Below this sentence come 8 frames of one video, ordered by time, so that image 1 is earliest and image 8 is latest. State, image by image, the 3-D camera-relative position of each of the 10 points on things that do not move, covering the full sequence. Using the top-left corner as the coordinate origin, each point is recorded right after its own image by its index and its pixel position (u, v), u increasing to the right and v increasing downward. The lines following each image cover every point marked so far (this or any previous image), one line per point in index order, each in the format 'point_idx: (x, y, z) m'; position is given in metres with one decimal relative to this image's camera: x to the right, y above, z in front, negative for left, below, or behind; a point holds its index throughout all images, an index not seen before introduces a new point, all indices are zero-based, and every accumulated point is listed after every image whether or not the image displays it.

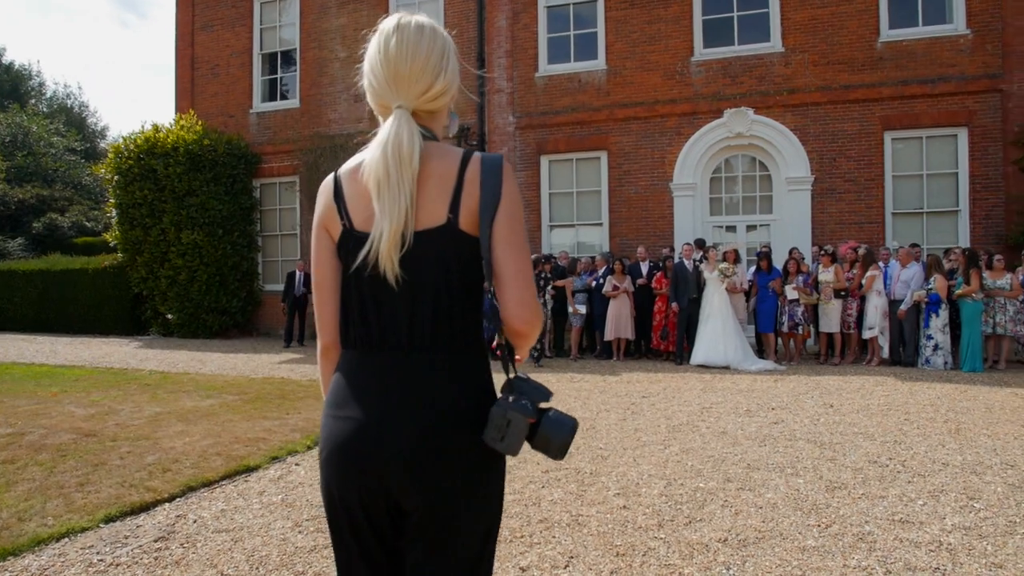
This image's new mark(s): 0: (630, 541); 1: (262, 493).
0: (+0.6, -1.3, +3.8) m
1: (-1.8, -1.5, +5.1) m
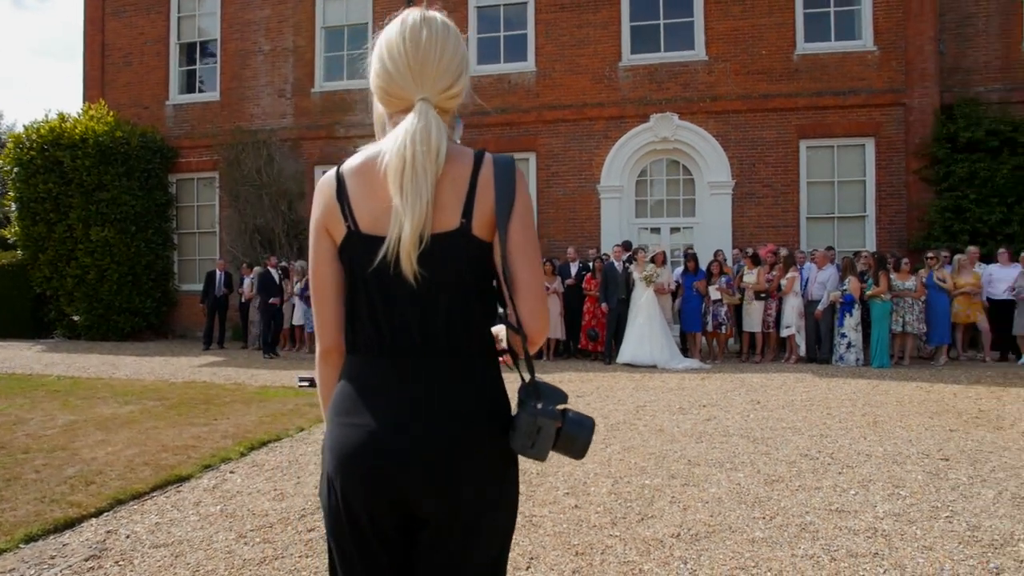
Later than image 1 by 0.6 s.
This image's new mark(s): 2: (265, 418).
0: (+0.4, -1.4, +3.8) m
1: (-2.1, -1.5, +4.8) m
2: (-2.6, -1.4, +7.5) m
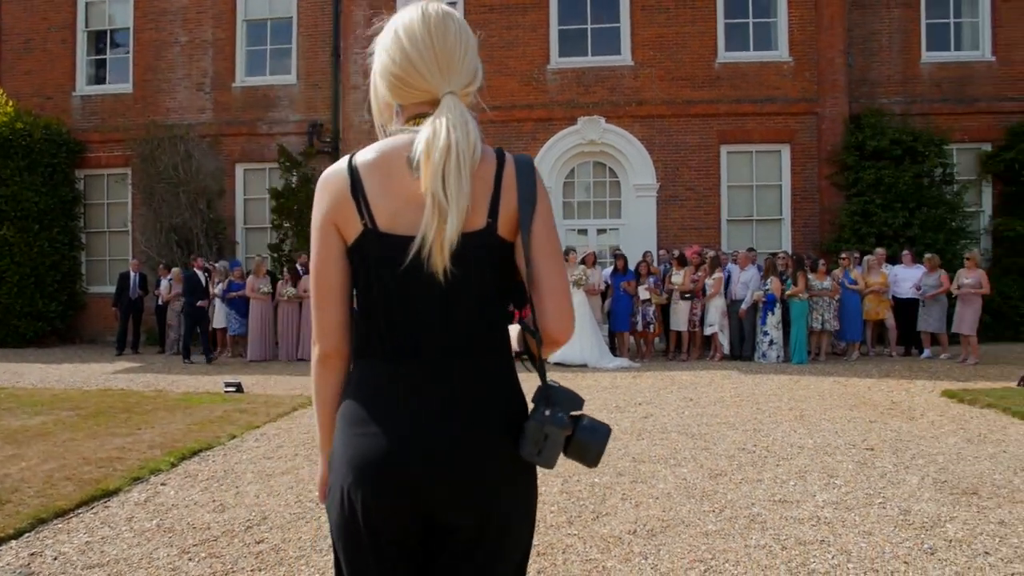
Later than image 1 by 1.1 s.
0: (+0.2, -1.4, +3.8) m
1: (-2.4, -1.5, +4.6) m
2: (-3.2, -1.4, +7.1) m
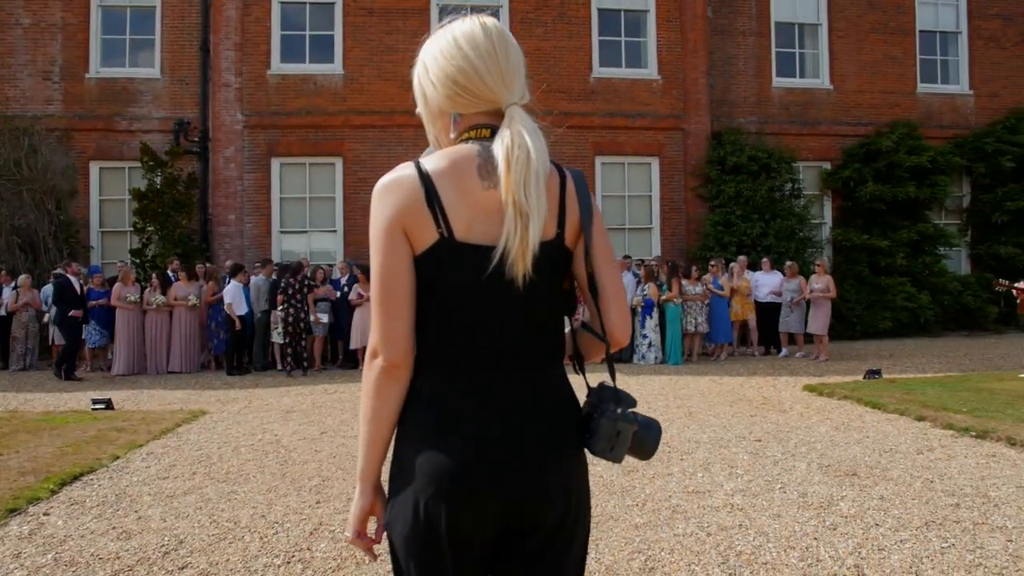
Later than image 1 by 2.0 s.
0: (-0.1, -1.4, +3.9) m
1: (-2.8, -1.5, +4.1) m
2: (-4.0, -1.5, +6.5) m
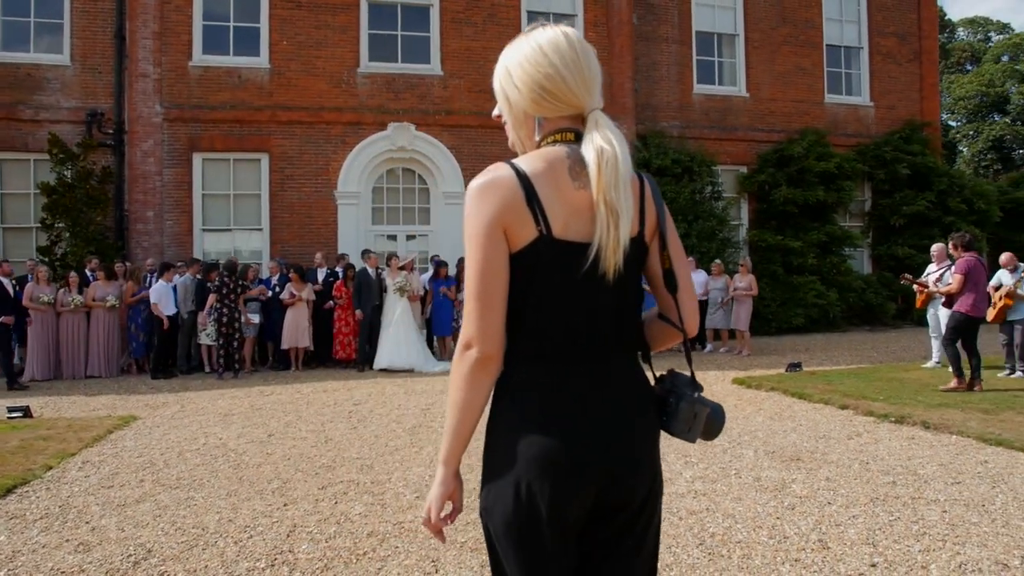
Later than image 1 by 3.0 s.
0: (-0.2, -1.4, +4.0) m
1: (-2.9, -1.5, +3.9) m
2: (-4.4, -1.5, +6.1) m
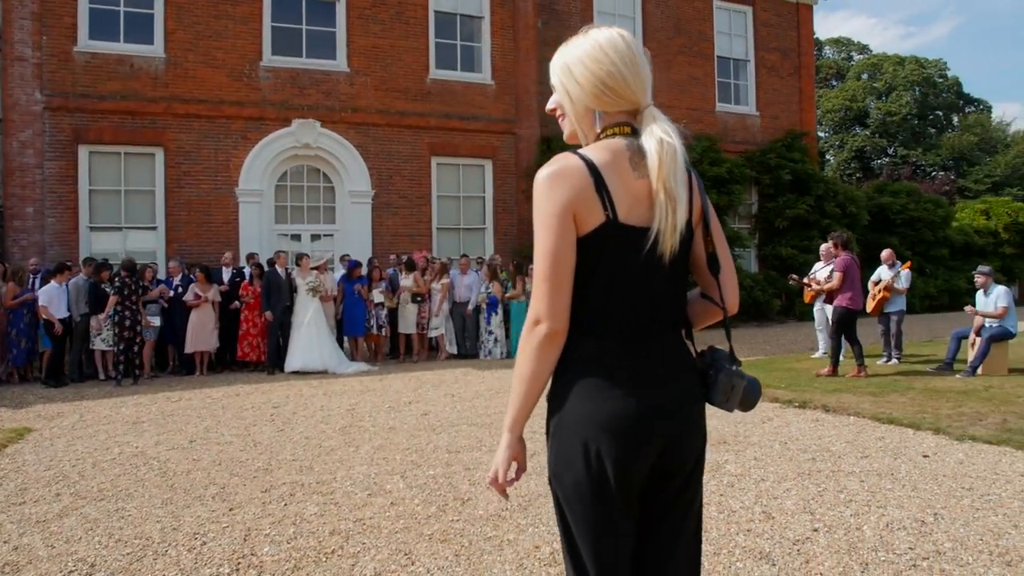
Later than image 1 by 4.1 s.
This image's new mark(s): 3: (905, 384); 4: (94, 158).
0: (-0.4, -1.3, +4.0) m
1: (-3.1, -1.5, +3.5) m
2: (-4.9, -1.5, +5.4) m
3: (+4.7, -1.2, +8.6) m
4: (-7.6, +2.4, +13.0) m
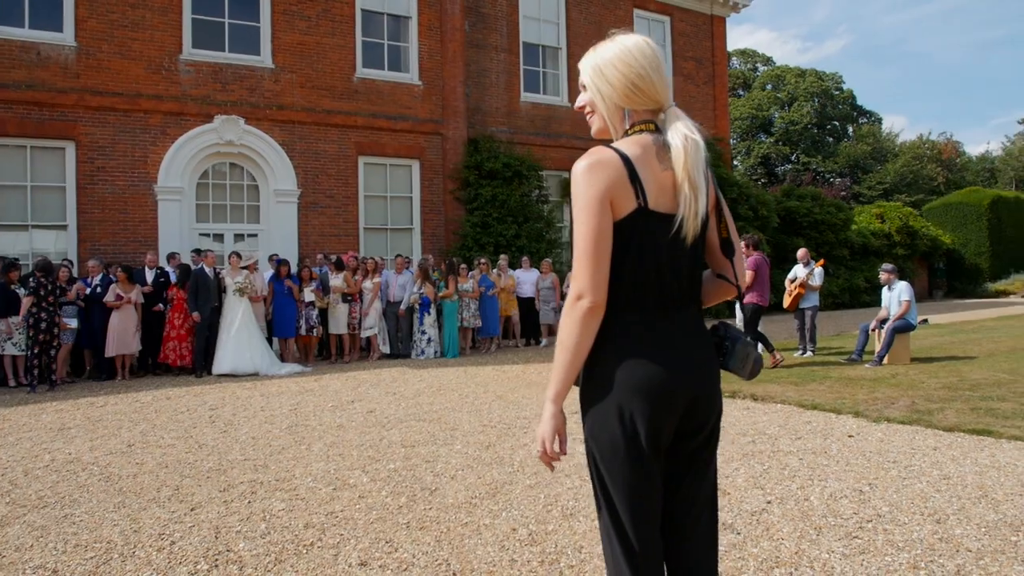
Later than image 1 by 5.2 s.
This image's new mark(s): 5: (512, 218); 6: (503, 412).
0: (-0.6, -1.3, +4.1) m
1: (-3.2, -1.5, +3.3) m
2: (-5.2, -1.5, +5.0) m
3: (+4.0, -1.1, +9.2) m
4: (-8.8, +2.3, +12.2) m
5: (+0.1, +1.6, +16.3) m
6: (-0.1, -1.3, +7.5) m
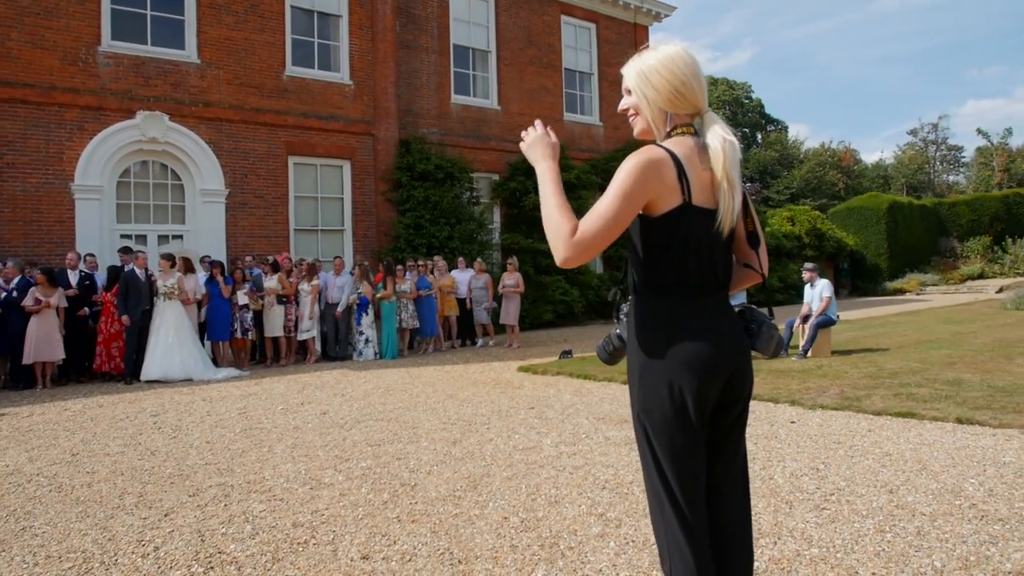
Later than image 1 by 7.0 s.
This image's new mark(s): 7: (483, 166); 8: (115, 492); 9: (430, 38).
0: (-0.6, -1.3, +4.1) m
1: (-3.1, -1.5, +3.0) m
2: (-5.3, -1.5, +4.5) m
3: (+3.3, -1.1, +9.8) m
4: (-9.8, +2.3, +11.3) m
5: (-1.4, +1.6, +16.4) m
6: (-0.5, -1.3, +7.6) m
7: (-0.6, +3.0, +17.9) m
8: (-2.8, -1.4, +5.0) m
9: (-1.9, +6.1, +17.4) m
